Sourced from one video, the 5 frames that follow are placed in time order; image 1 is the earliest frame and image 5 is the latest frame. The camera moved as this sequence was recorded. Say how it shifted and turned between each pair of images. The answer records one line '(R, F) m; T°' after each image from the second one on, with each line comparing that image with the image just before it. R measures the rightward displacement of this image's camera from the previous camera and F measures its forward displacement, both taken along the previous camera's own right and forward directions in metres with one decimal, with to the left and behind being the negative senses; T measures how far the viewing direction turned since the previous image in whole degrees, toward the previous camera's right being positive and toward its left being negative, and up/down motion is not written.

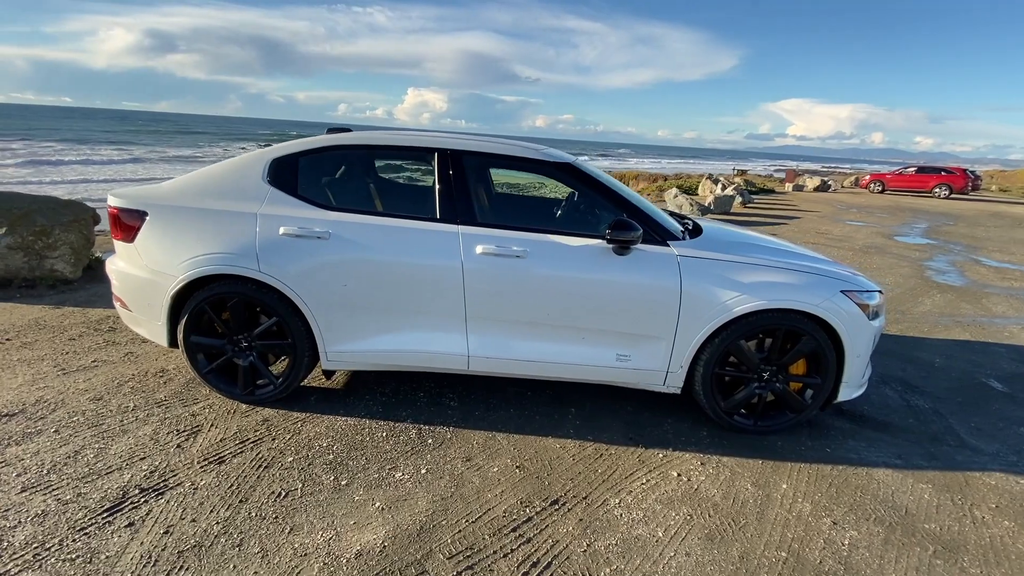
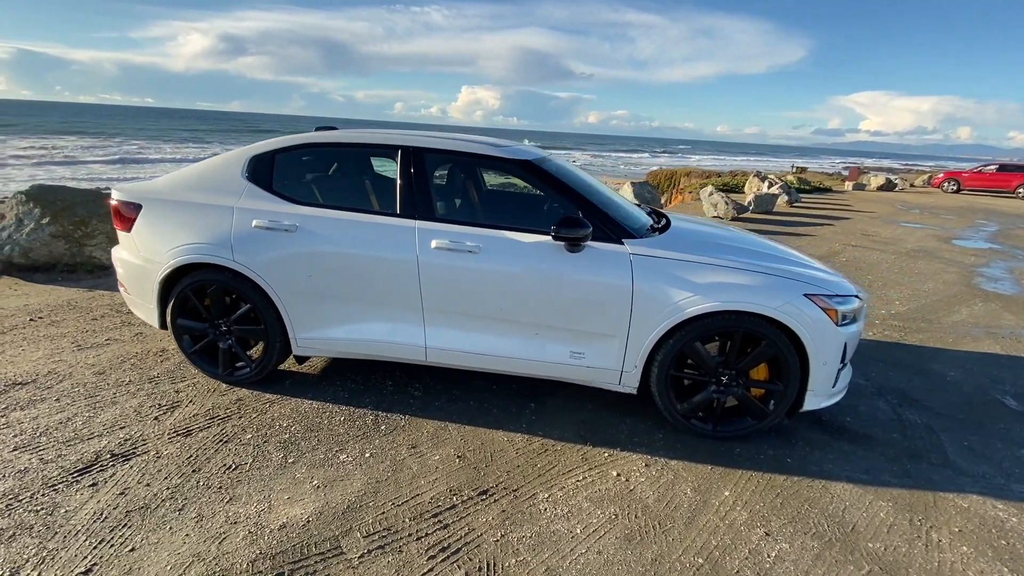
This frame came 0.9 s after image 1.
(+0.6, 0.0) m; -6°
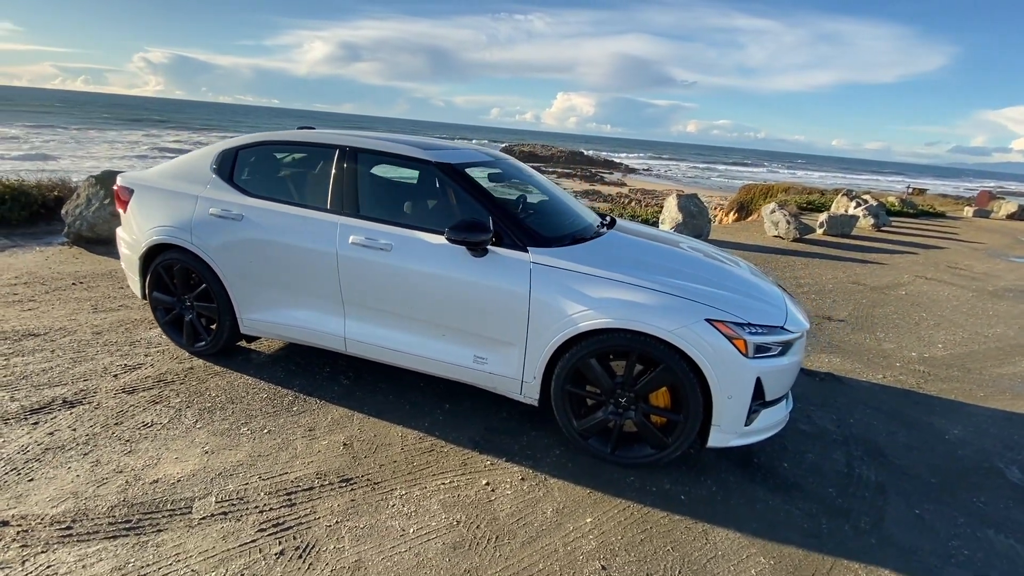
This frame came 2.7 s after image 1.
(+1.1, +0.1) m; -10°
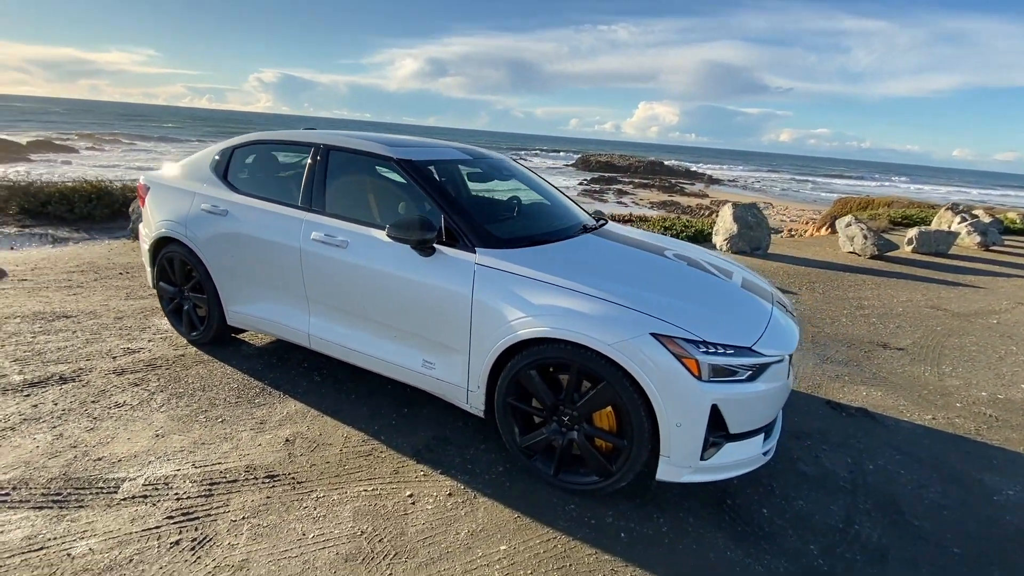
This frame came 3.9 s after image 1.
(+0.7, +0.2) m; -9°
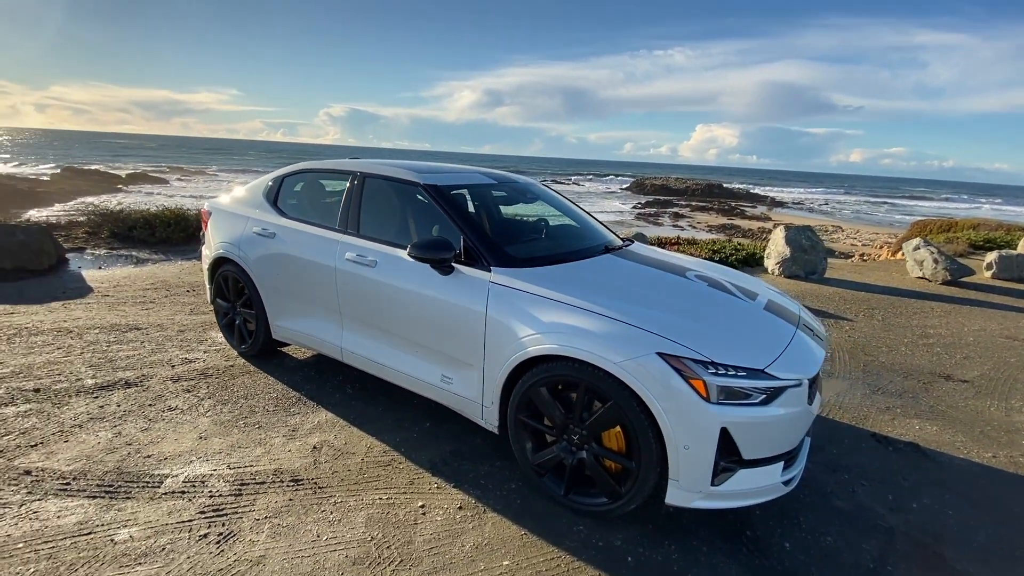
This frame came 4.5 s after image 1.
(+0.2, -0.1) m; -6°
